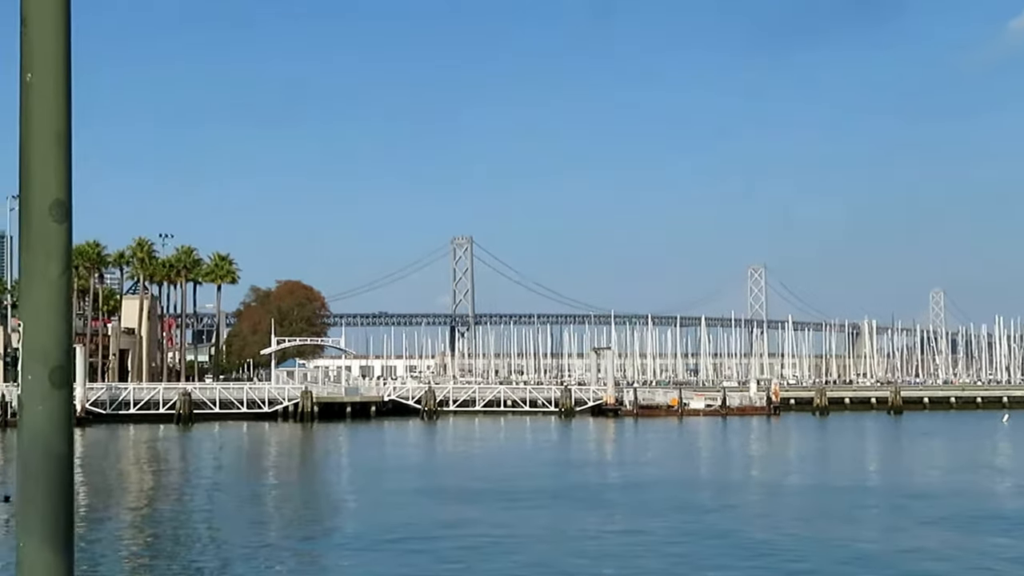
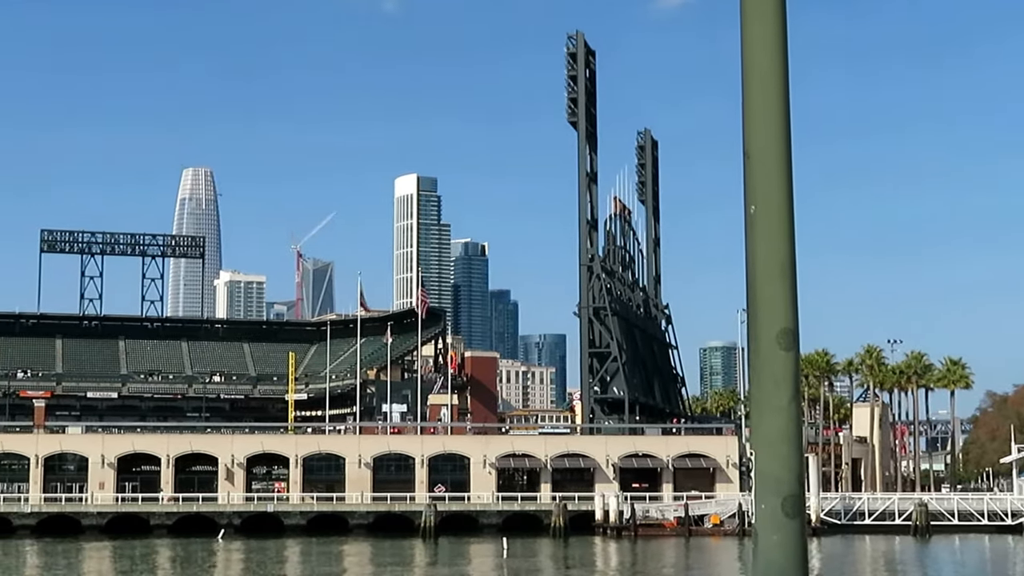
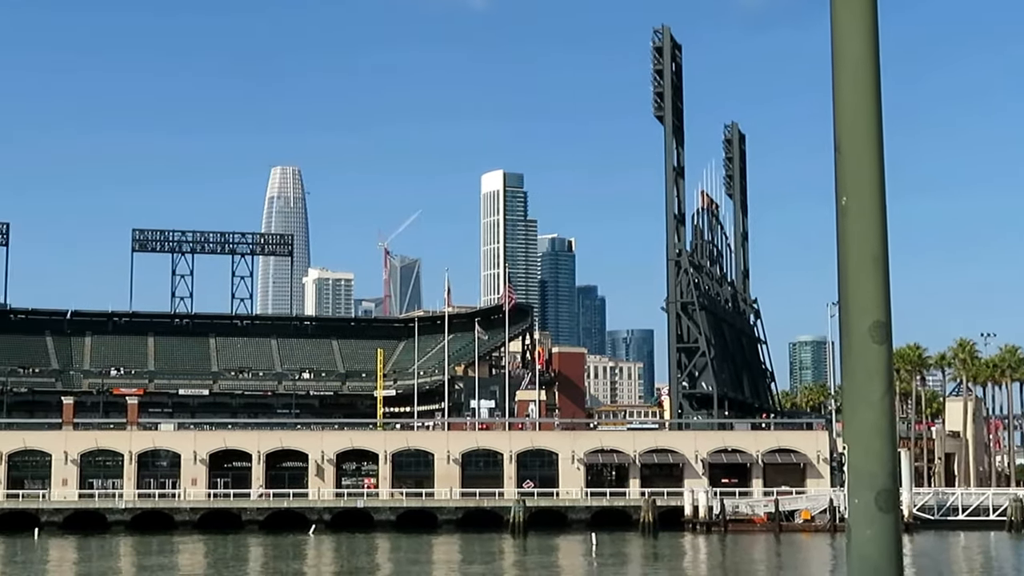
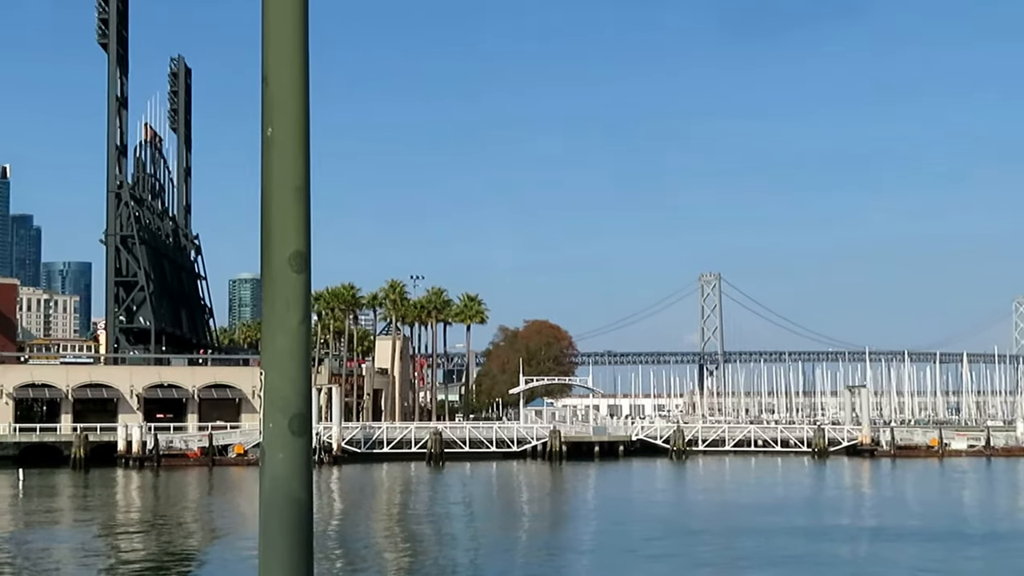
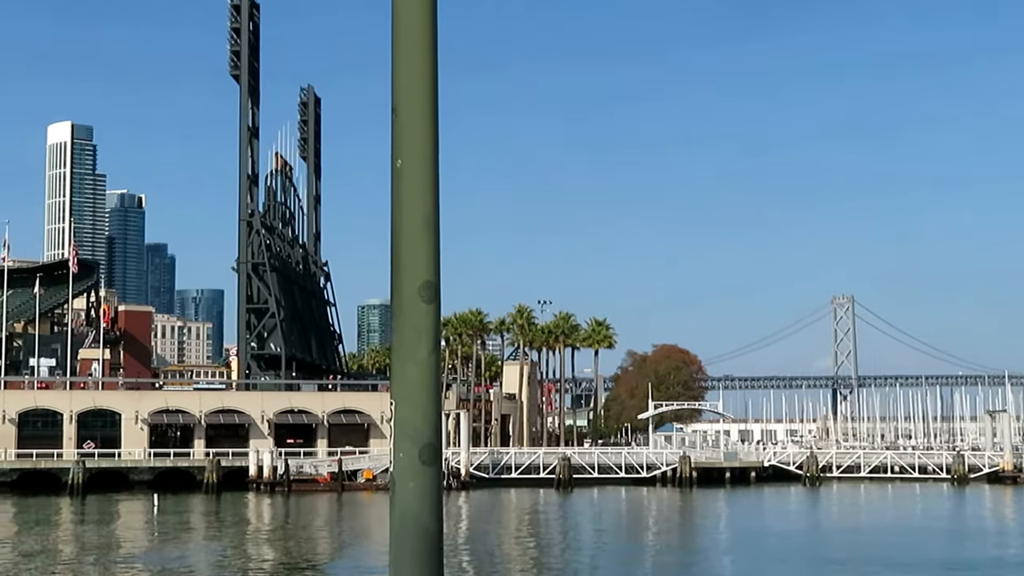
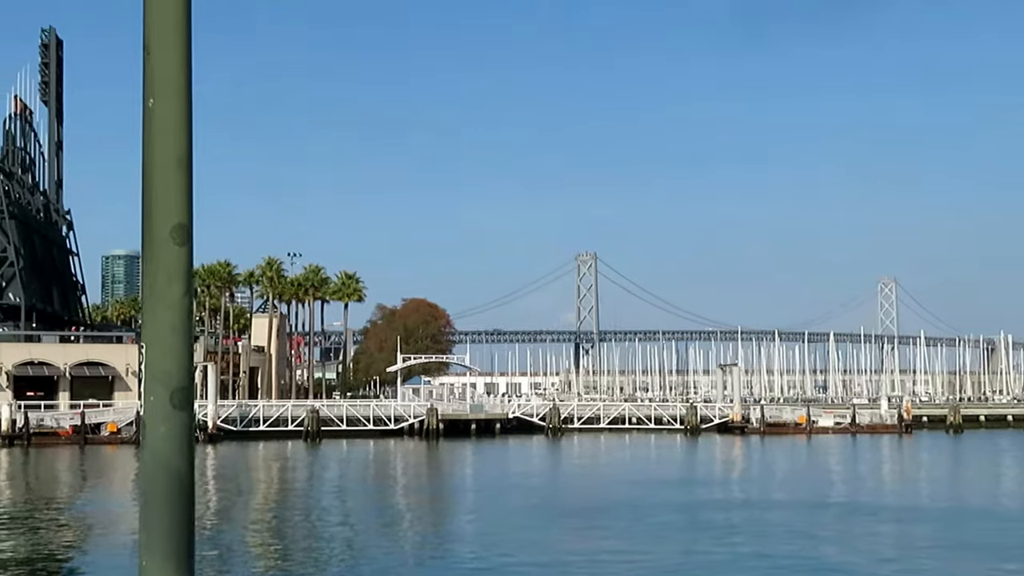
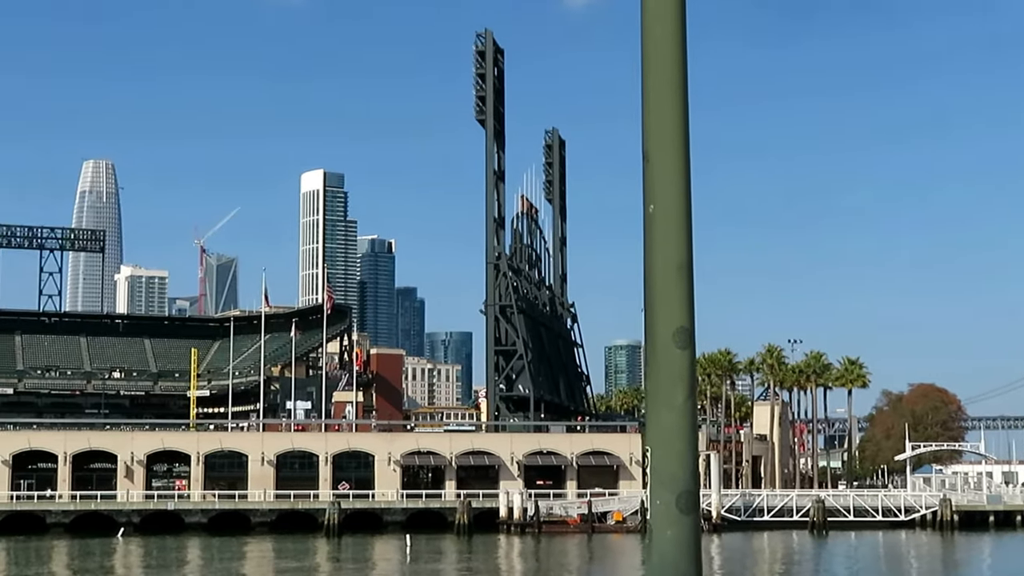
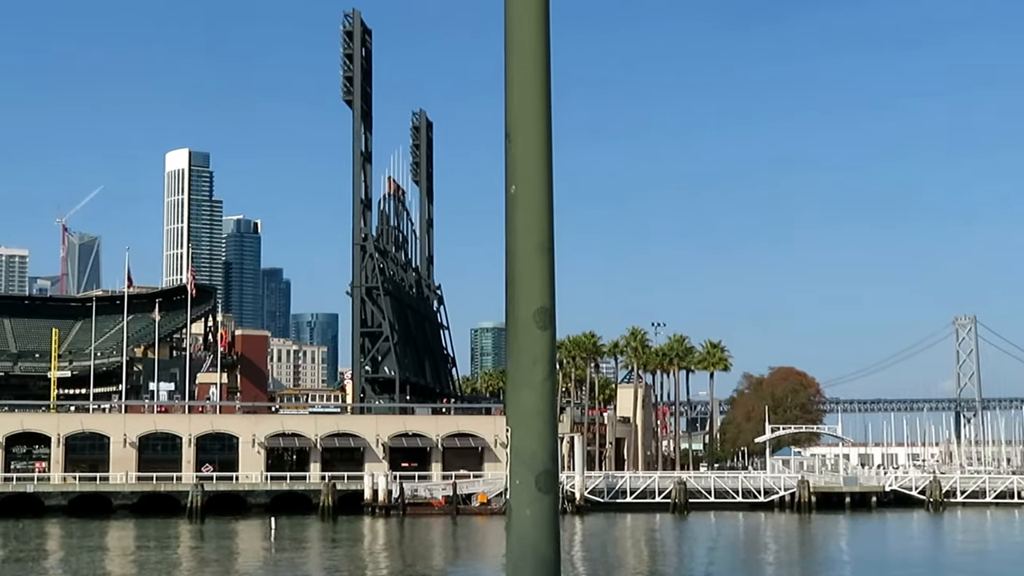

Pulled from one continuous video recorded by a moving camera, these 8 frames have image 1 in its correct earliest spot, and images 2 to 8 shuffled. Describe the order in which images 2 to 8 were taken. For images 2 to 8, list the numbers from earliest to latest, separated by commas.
6, 4, 5, 8, 7, 2, 3
